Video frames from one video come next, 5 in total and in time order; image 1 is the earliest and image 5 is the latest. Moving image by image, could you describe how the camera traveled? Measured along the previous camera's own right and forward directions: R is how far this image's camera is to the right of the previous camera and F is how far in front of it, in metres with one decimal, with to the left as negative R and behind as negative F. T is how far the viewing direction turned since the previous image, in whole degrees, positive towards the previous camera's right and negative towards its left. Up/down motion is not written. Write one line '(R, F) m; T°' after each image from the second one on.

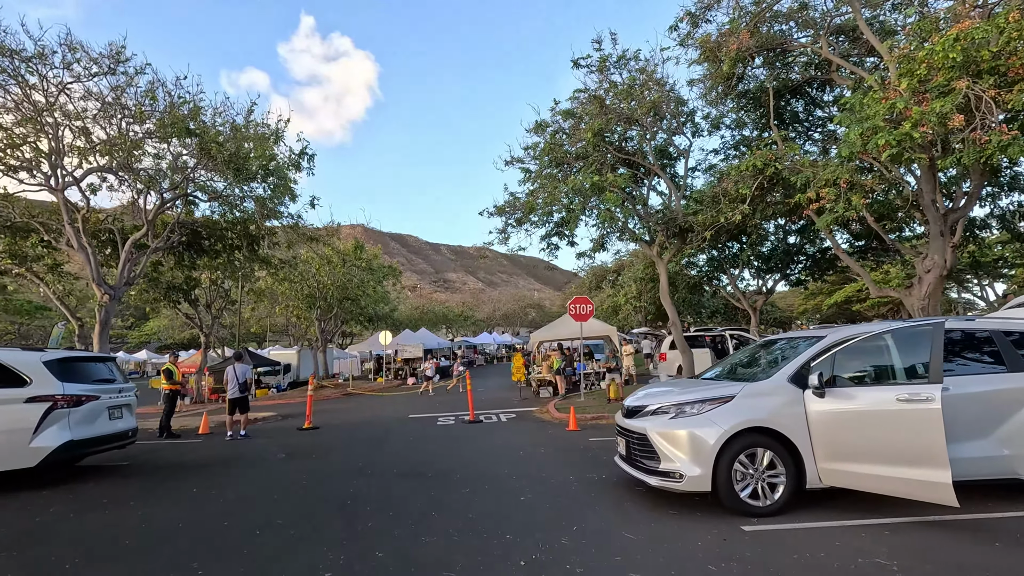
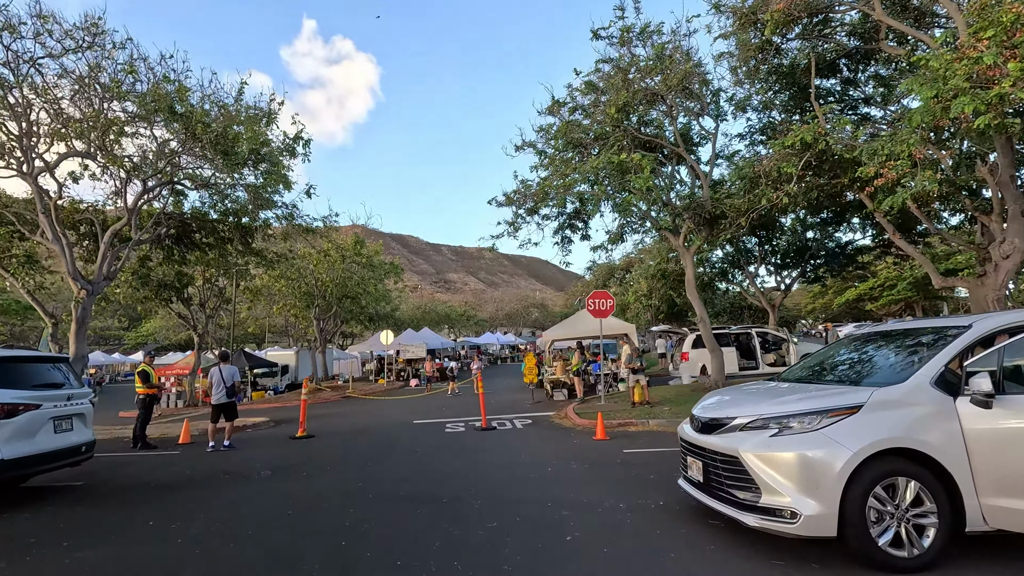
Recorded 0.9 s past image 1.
(-0.3, +1.2) m; 0°
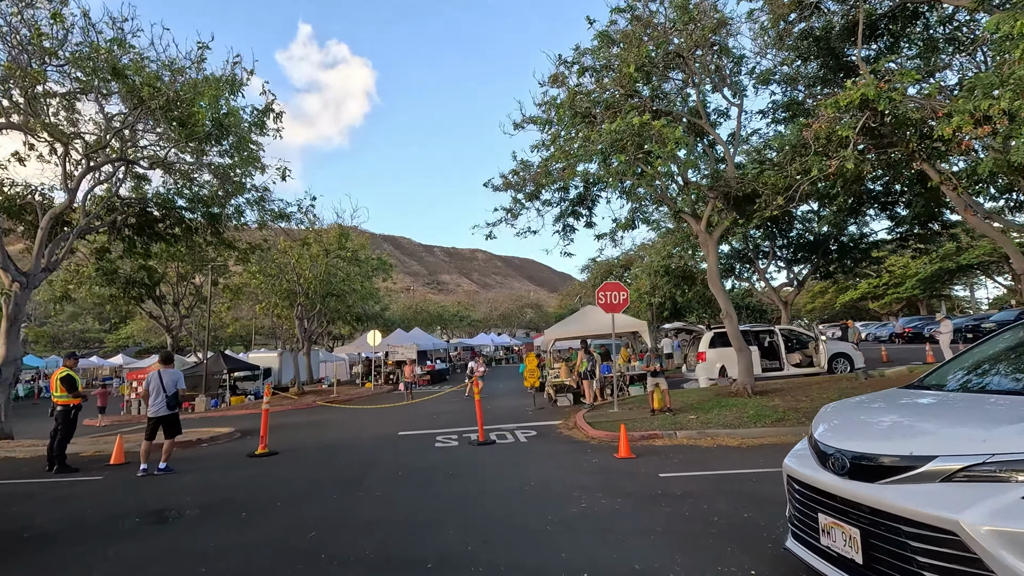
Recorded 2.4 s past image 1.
(-0.1, +1.7) m; +1°
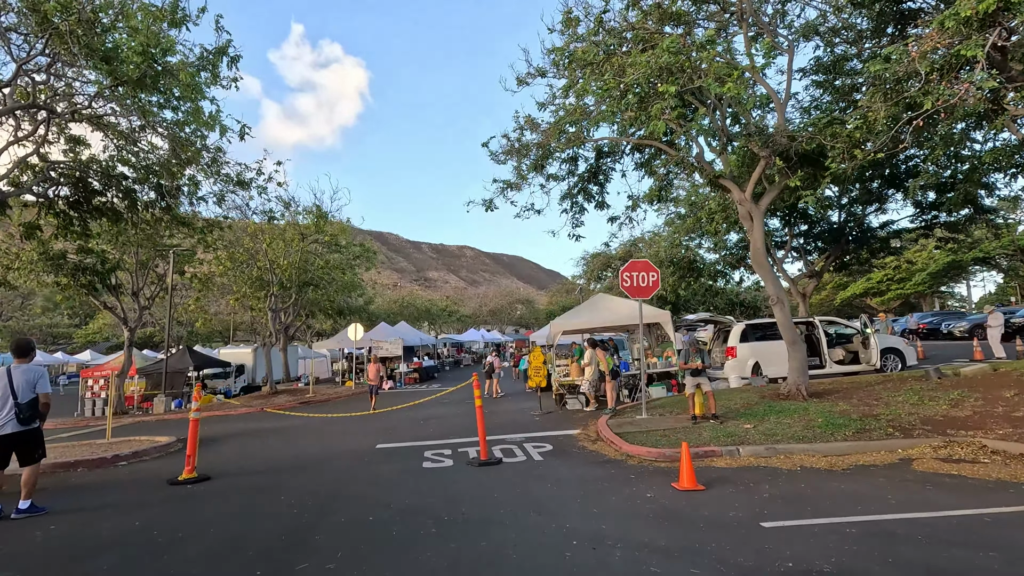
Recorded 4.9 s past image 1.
(-0.3, +2.2) m; +1°
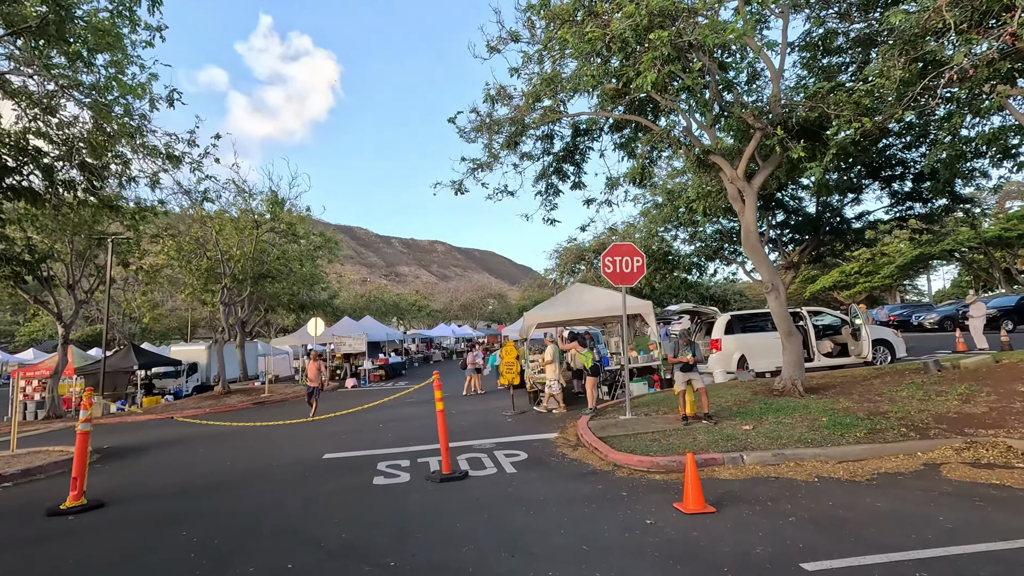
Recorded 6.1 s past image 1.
(0.0, +1.1) m; +3°
